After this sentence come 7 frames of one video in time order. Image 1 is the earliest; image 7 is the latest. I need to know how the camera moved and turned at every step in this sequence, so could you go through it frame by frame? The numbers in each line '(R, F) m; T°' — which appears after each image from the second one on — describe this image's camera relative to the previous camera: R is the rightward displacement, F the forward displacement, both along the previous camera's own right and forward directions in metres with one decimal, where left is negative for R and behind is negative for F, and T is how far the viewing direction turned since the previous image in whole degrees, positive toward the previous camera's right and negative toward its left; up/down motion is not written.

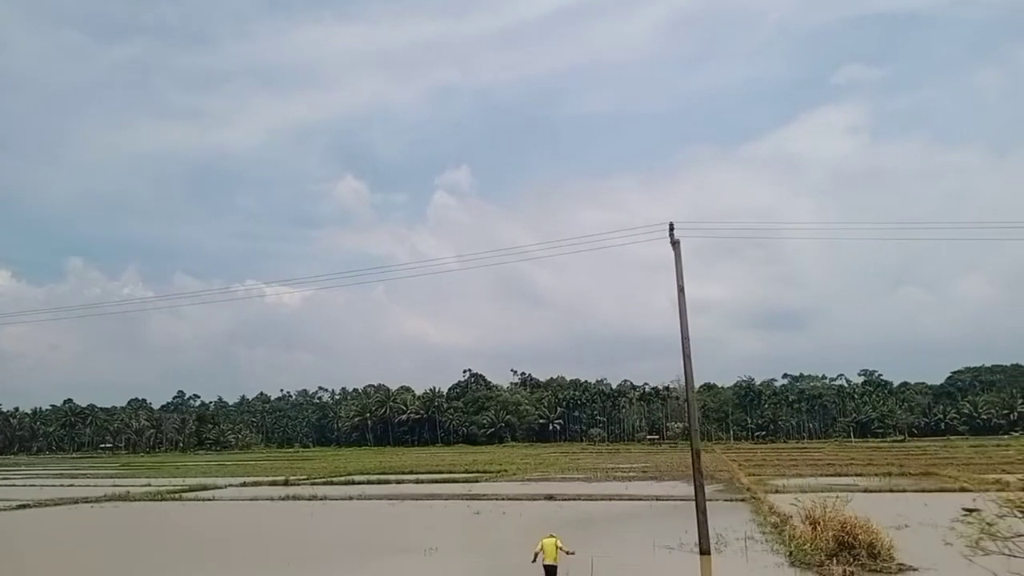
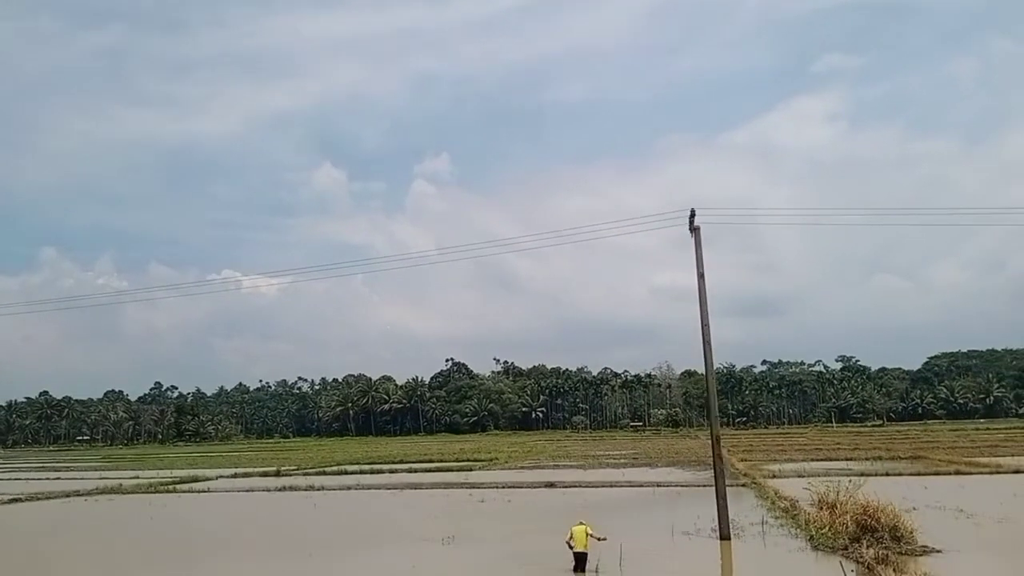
(-0.6, +0.1) m; +1°
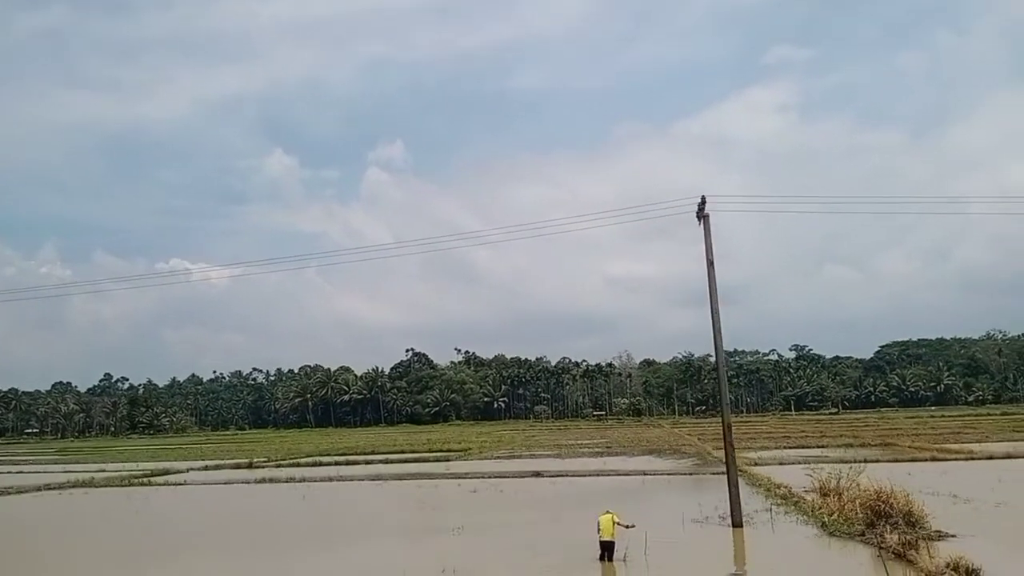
(-0.8, +0.2) m; +3°
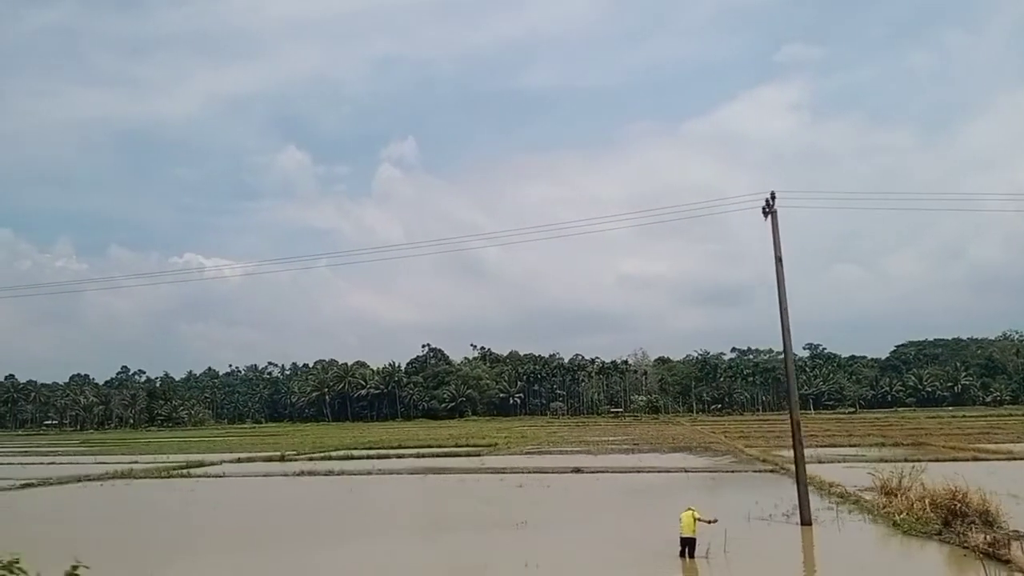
(-0.8, 0.0) m; -1°
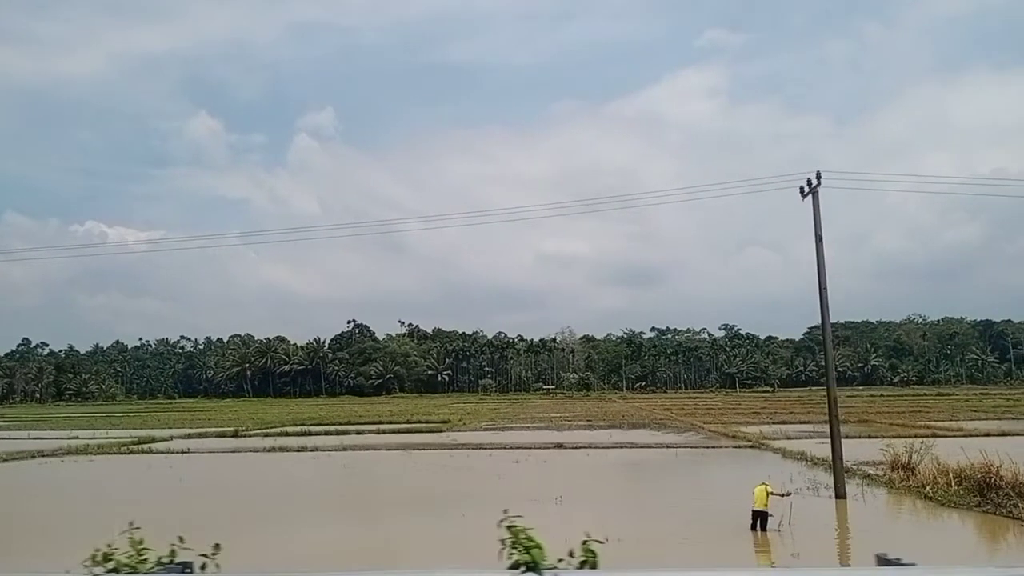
(-1.9, +0.3) m; +5°
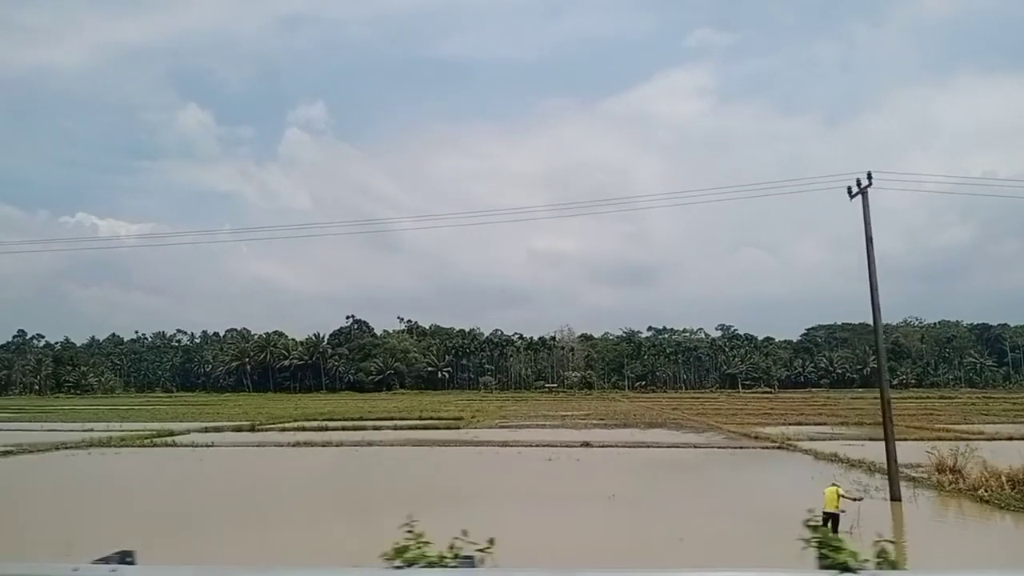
(-0.9, 0.0) m; 0°
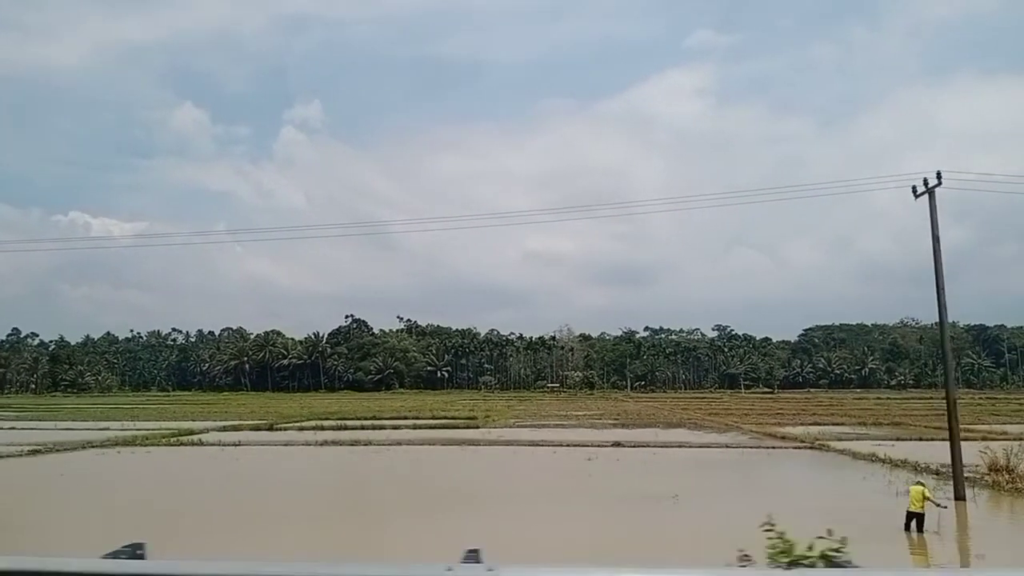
(-1.1, 0.0) m; 0°
